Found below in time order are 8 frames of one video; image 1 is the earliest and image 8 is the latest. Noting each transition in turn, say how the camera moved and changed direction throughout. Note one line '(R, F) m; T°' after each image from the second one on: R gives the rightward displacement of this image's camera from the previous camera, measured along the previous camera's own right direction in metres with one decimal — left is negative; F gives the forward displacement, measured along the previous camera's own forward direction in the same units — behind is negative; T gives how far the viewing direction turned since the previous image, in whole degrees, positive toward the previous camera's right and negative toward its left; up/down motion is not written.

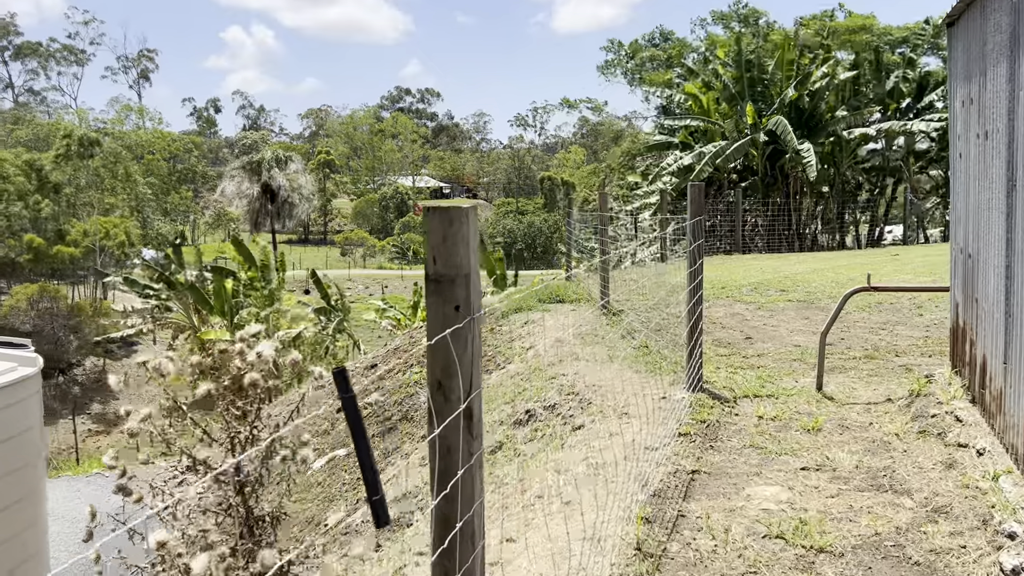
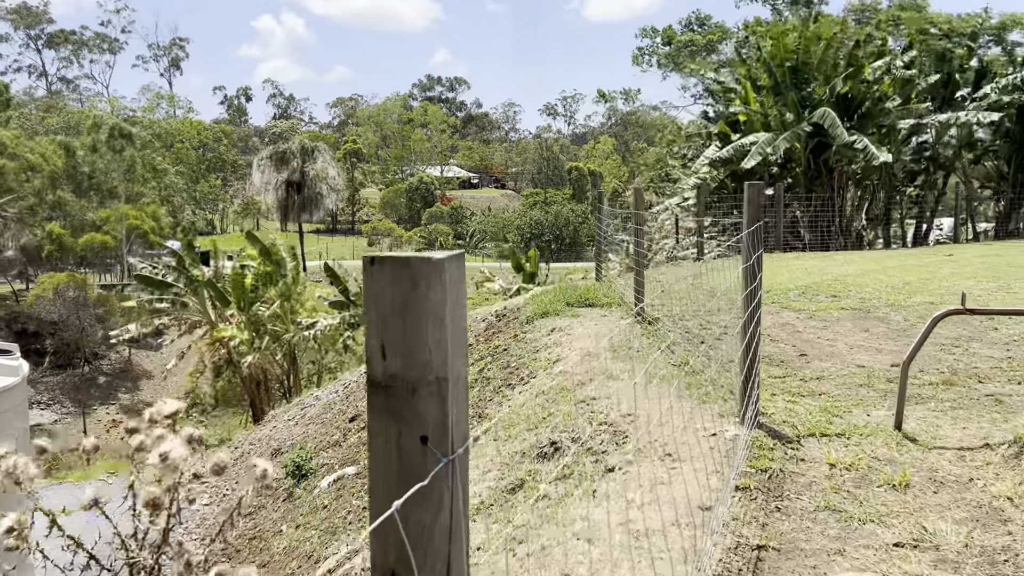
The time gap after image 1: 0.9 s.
(0.0, +0.6) m; -2°
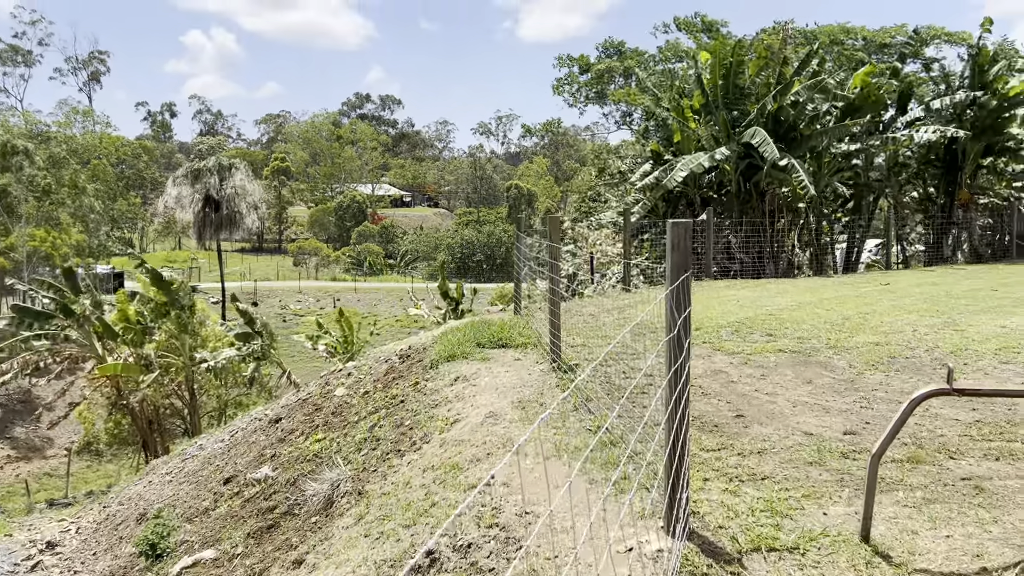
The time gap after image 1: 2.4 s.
(+0.2, +0.8) m; +4°
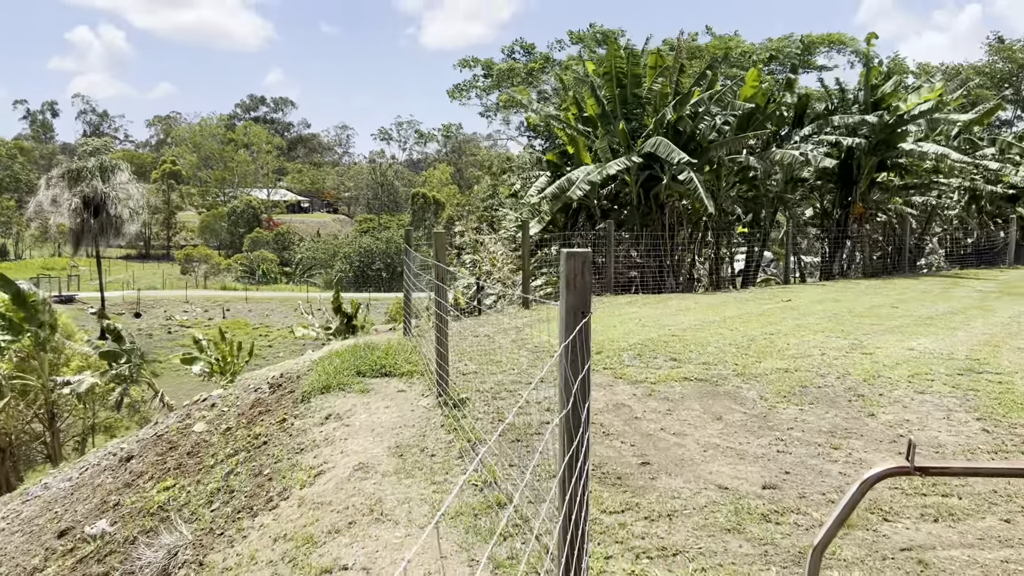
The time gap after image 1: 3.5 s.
(+0.1, +0.6) m; +6°
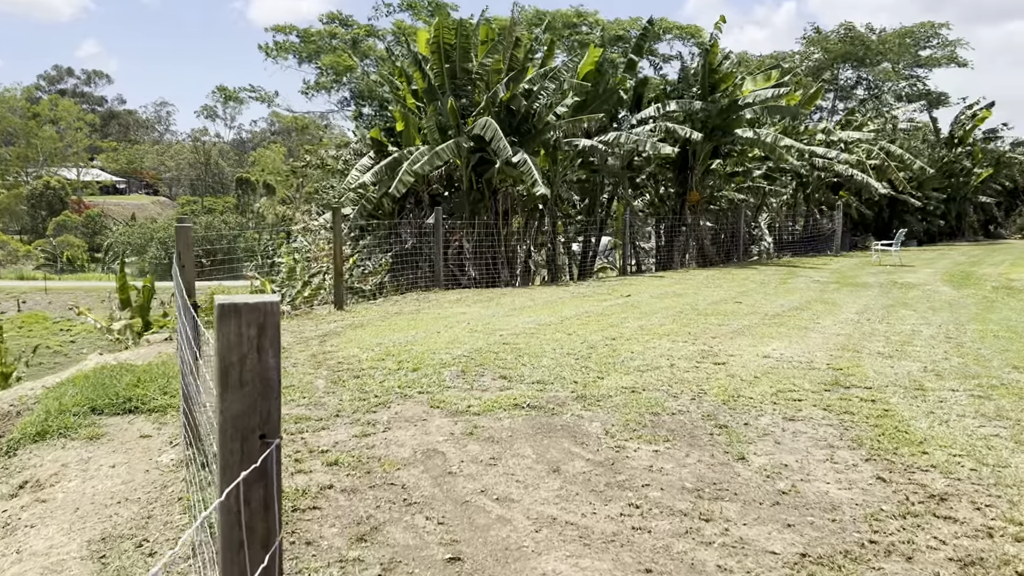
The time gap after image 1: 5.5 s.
(+0.3, +1.1) m; +10°
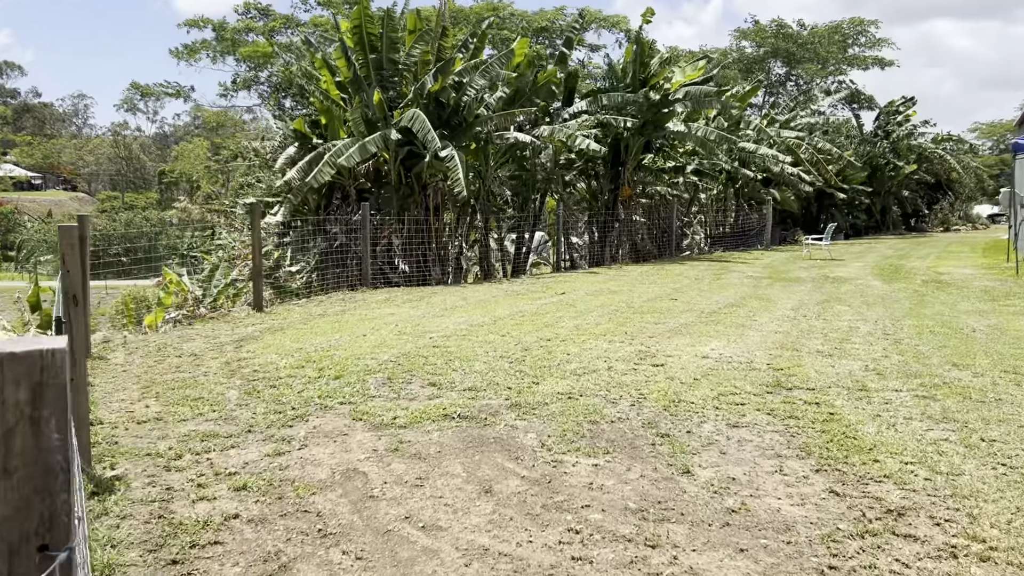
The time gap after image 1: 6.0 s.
(0.0, +0.3) m; +4°
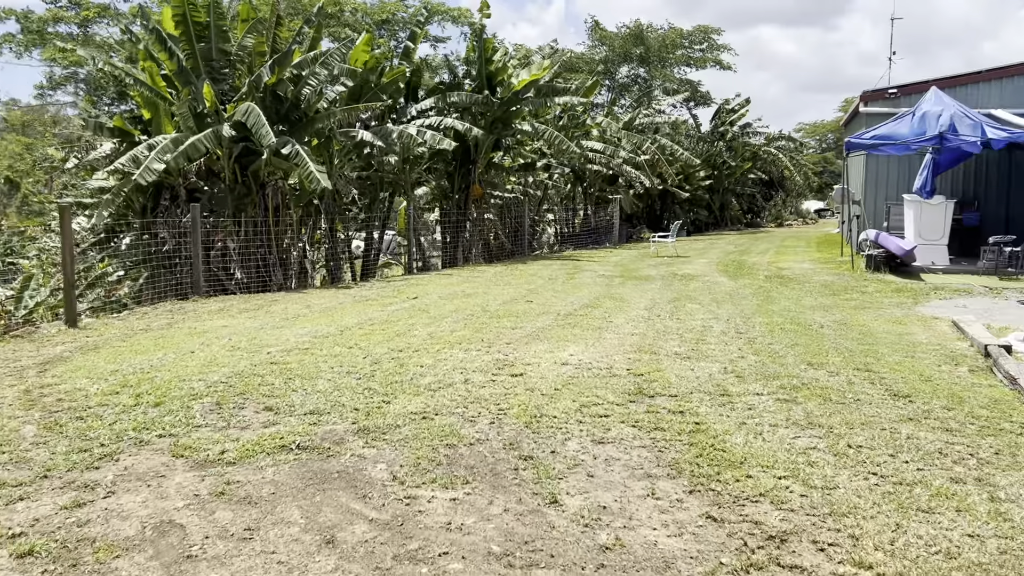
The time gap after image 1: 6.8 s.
(0.0, +0.4) m; +9°
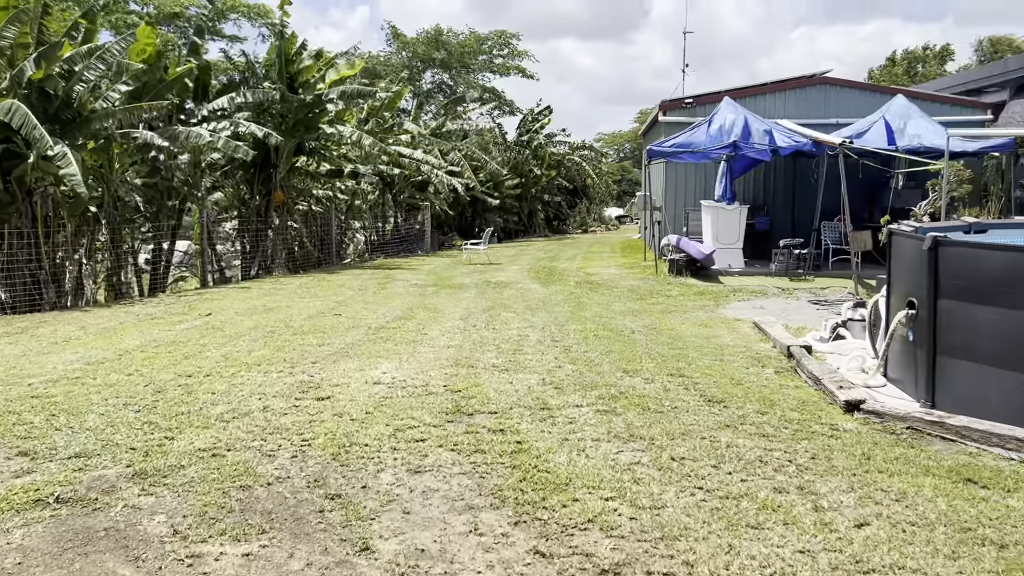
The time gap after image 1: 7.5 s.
(0.0, +0.3) m; +12°
